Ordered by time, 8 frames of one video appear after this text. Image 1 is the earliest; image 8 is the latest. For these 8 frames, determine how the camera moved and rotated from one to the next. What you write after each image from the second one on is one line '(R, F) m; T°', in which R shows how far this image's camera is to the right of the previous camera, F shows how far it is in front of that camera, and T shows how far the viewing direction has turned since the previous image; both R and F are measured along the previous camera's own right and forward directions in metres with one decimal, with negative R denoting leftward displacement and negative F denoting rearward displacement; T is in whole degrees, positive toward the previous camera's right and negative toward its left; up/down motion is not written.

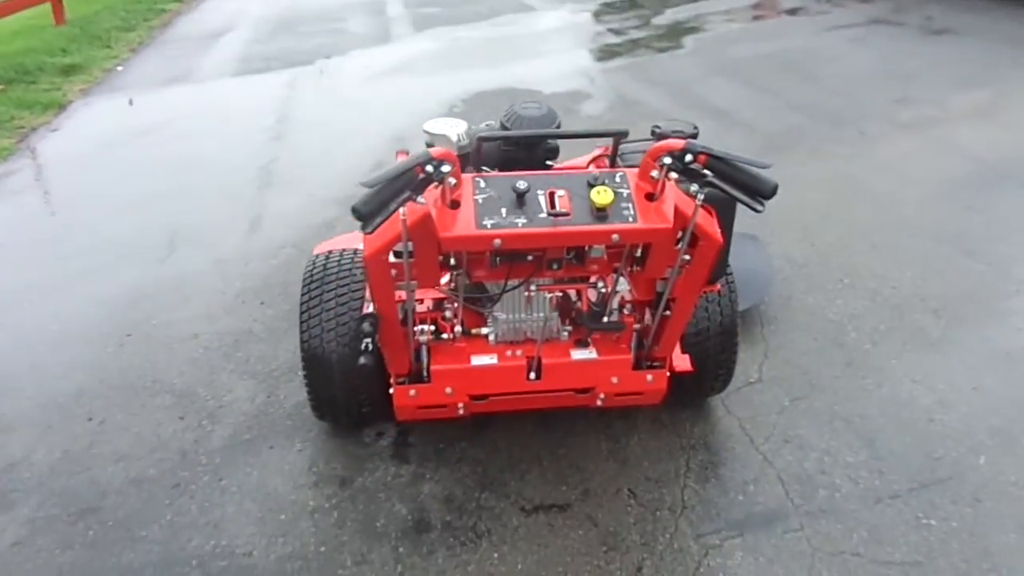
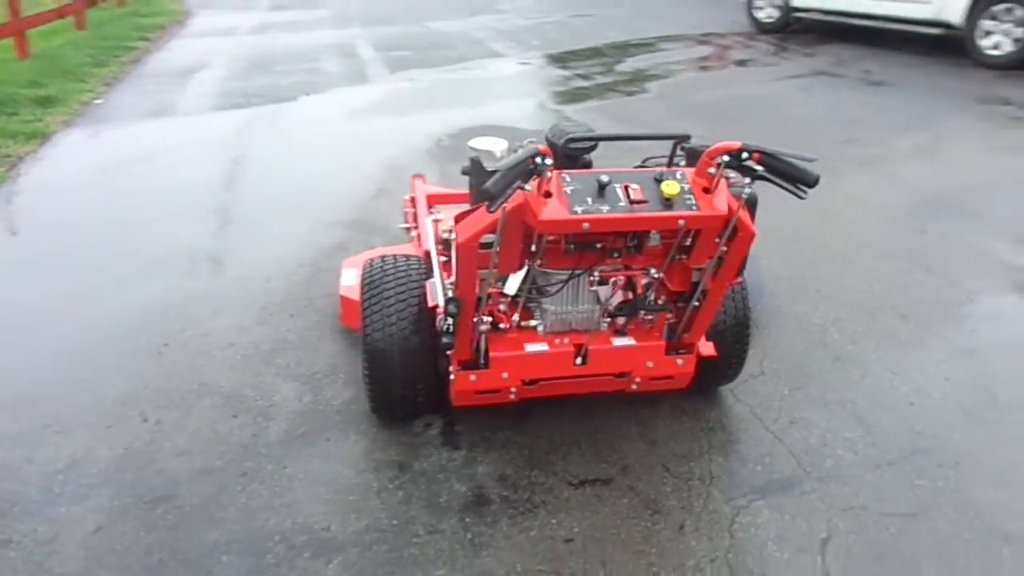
(-0.5, -0.4) m; +5°
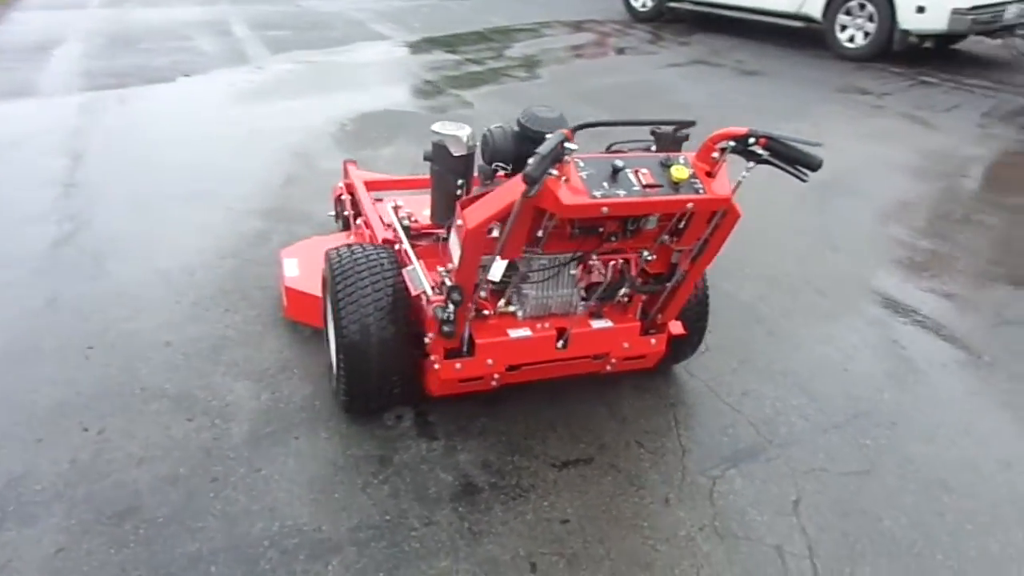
(-0.5, +0.1) m; +10°
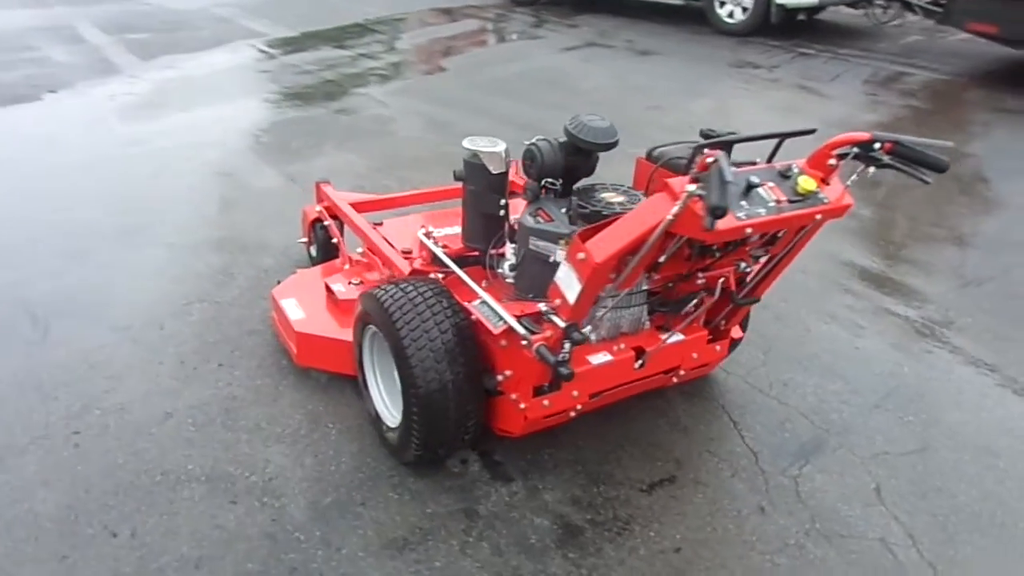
(-0.9, +0.3) m; +10°
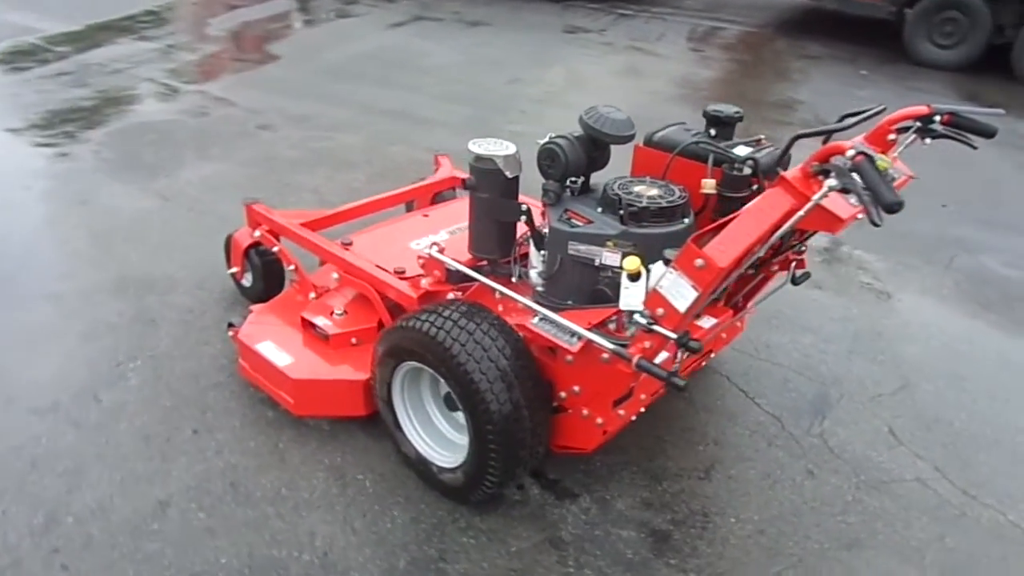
(-1.0, +0.4) m; +15°
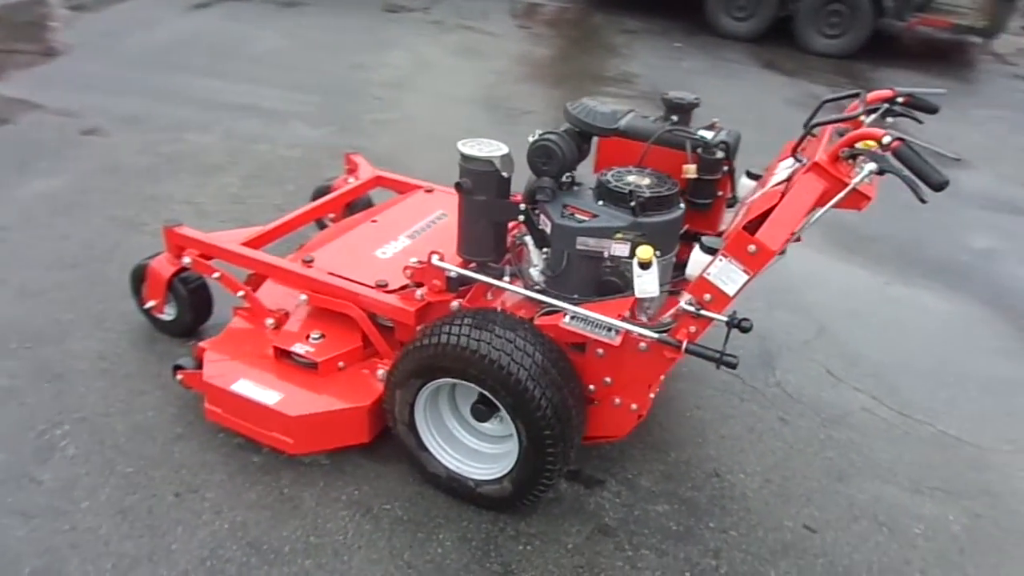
(-0.9, +0.2) m; +16°
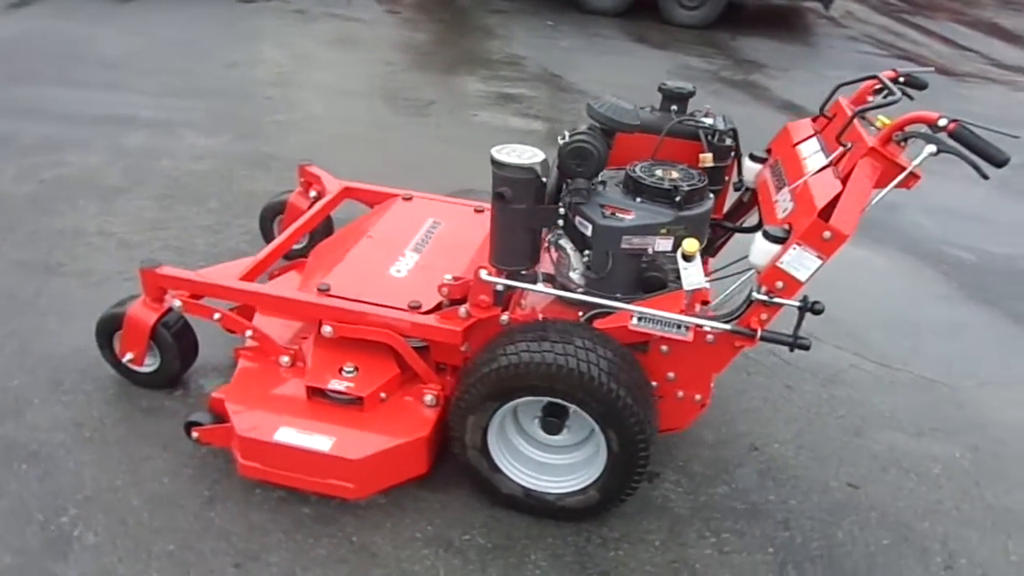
(-0.9, +0.2) m; +12°
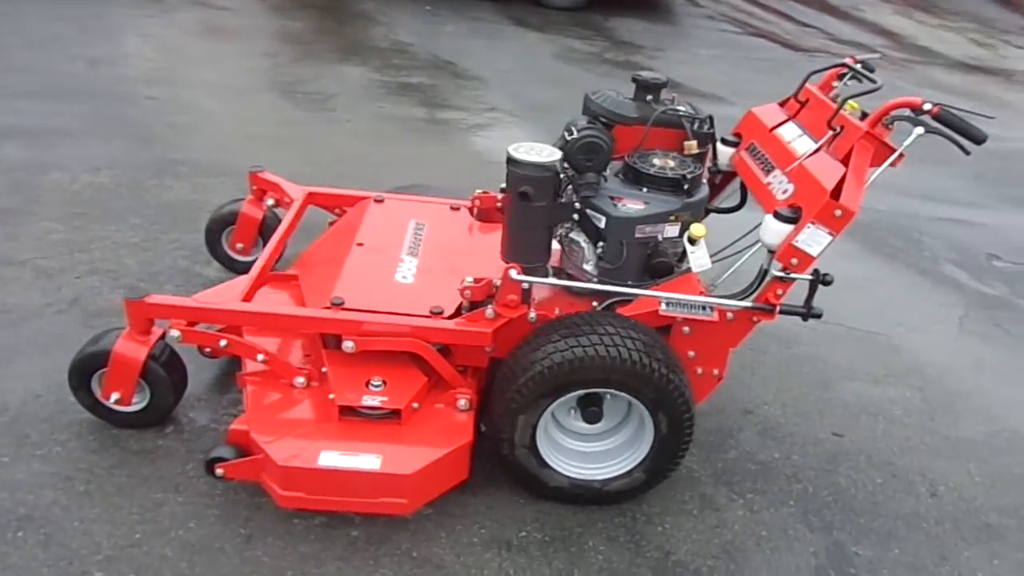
(-0.8, +0.1) m; +12°
